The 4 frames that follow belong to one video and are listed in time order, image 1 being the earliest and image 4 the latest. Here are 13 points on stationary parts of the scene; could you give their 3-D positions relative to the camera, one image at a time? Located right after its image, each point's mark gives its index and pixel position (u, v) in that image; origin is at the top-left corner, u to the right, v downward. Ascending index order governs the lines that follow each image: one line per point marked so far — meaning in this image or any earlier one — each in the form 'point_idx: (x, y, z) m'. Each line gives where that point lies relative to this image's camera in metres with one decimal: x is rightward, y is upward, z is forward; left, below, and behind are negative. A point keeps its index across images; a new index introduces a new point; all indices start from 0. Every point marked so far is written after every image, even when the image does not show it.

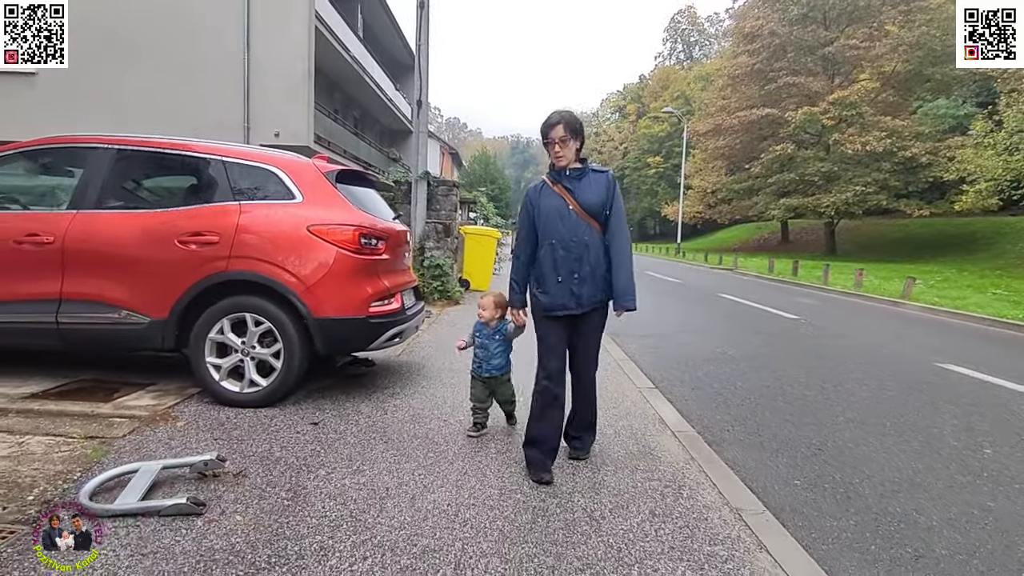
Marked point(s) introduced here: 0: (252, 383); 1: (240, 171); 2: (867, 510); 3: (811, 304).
0: (-1.8, -0.7, +4.2) m
1: (-2.0, +0.9, +4.3) m
2: (+1.8, -1.1, +3.0) m
3: (+6.4, -0.3, +12.5) m
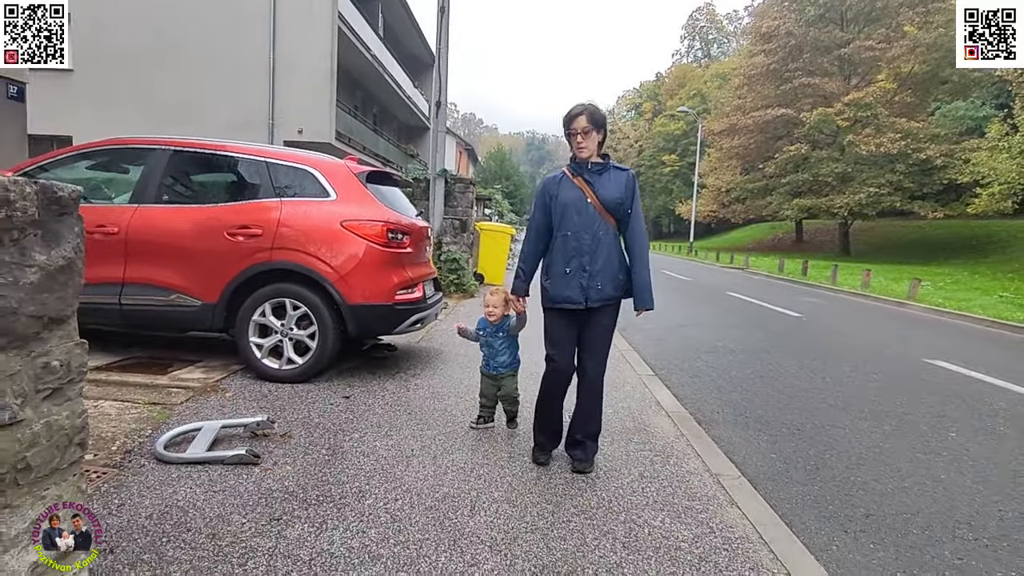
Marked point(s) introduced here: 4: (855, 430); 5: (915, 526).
0: (-1.8, -0.6, +4.7) m
1: (-1.9, +0.9, +4.8) m
2: (+1.9, -1.1, +3.4) m
3: (+6.7, -0.3, +12.8) m
4: (+2.5, -1.1, +4.3) m
5: (+2.0, -1.2, +2.9) m
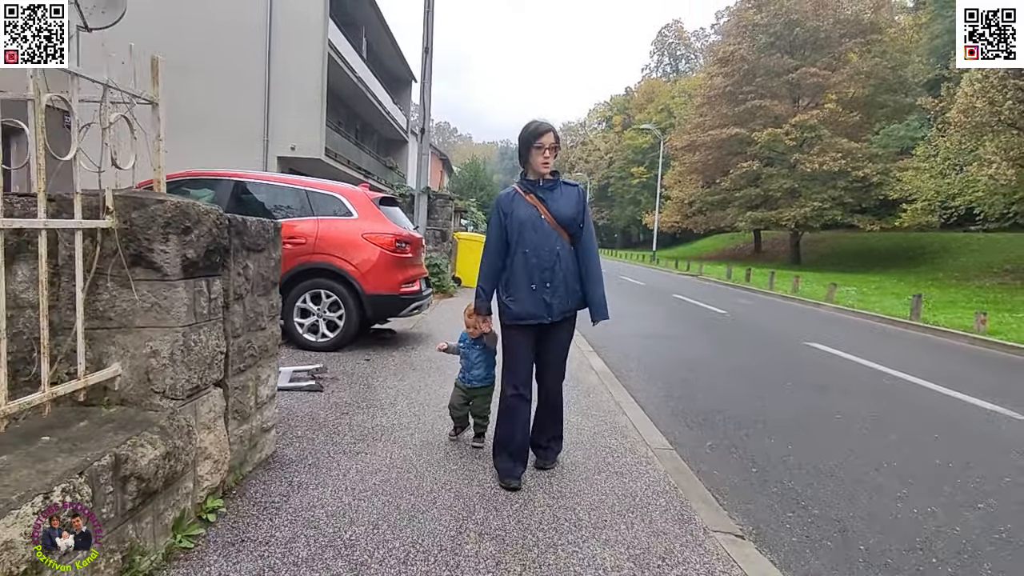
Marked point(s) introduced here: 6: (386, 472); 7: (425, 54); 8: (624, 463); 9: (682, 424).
0: (-2.1, -0.5, +6.4) m
1: (-2.2, +1.0, +6.5) m
2: (+1.6, -1.1, +5.3) m
3: (+6.0, -0.4, +14.9) m
4: (+2.2, -1.0, +6.2) m
5: (+1.8, -1.1, +4.8) m
6: (-0.7, -1.0, +3.3) m
7: (-1.9, +5.0, +12.6) m
8: (+0.7, -1.1, +3.7) m
9: (+1.4, -1.1, +4.7) m
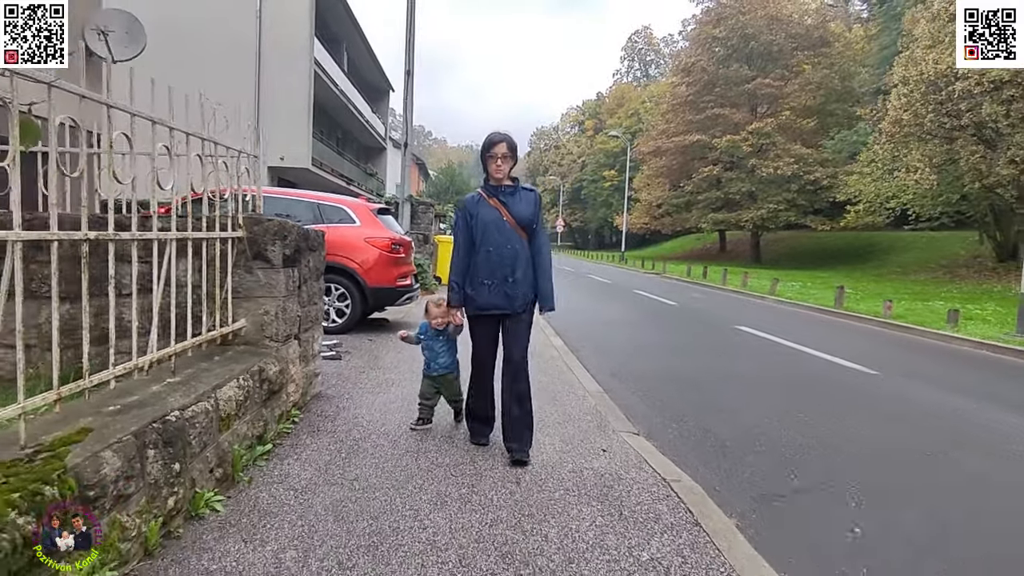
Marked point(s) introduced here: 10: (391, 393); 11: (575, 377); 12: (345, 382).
0: (-2.4, -0.4, +7.8) m
1: (-2.5, +1.1, +7.9) m
2: (+1.4, -0.9, +6.8) m
3: (+5.3, -0.3, +16.6) m
4: (+1.9, -0.9, +7.7) m
5: (+1.5, -1.0, +6.3) m
6: (-0.9, -0.9, +4.8) m
7: (-2.5, +5.1, +14.0) m
8: (+0.5, -1.0, +5.2) m
9: (+1.1, -1.0, +6.3) m
10: (-1.0, -0.9, +5.0) m
11: (+0.7, -0.9, +6.0) m
12: (-1.5, -0.8, +5.3) m
